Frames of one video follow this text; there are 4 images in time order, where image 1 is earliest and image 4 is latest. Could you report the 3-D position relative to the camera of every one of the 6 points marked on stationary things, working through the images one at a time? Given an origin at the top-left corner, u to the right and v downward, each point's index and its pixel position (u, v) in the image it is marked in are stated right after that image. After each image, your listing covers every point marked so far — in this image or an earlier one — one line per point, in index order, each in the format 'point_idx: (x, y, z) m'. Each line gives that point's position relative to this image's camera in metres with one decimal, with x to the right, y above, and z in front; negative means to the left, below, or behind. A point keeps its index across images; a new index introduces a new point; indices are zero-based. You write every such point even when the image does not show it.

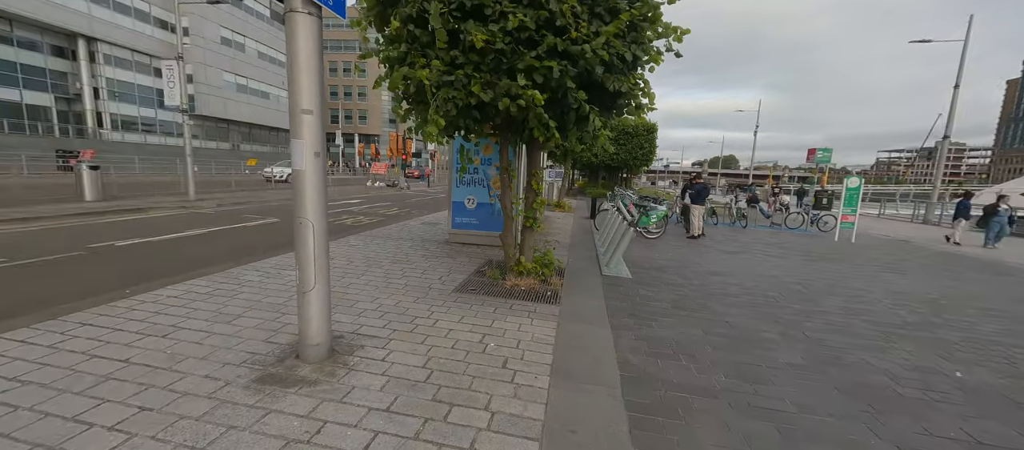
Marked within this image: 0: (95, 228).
0: (-10.0, 0.0, +9.5) m
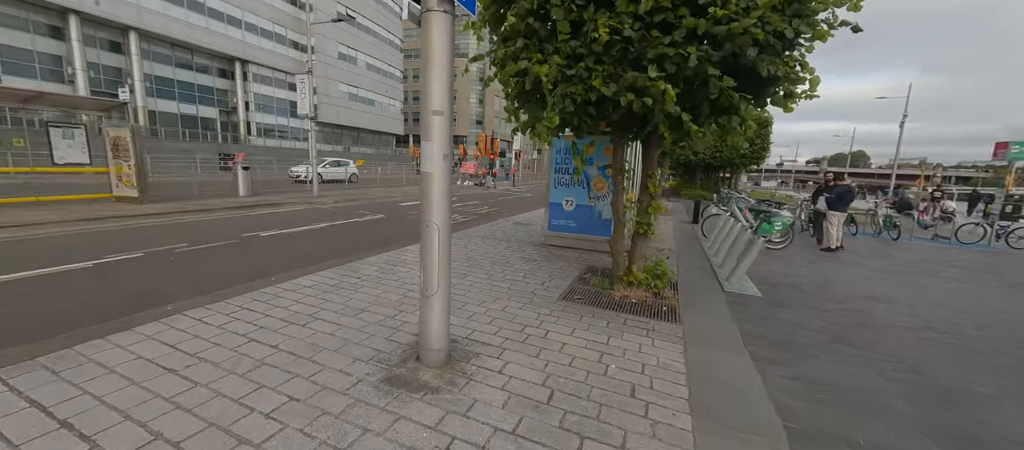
0: (-7.5, +0.2, +11.2) m
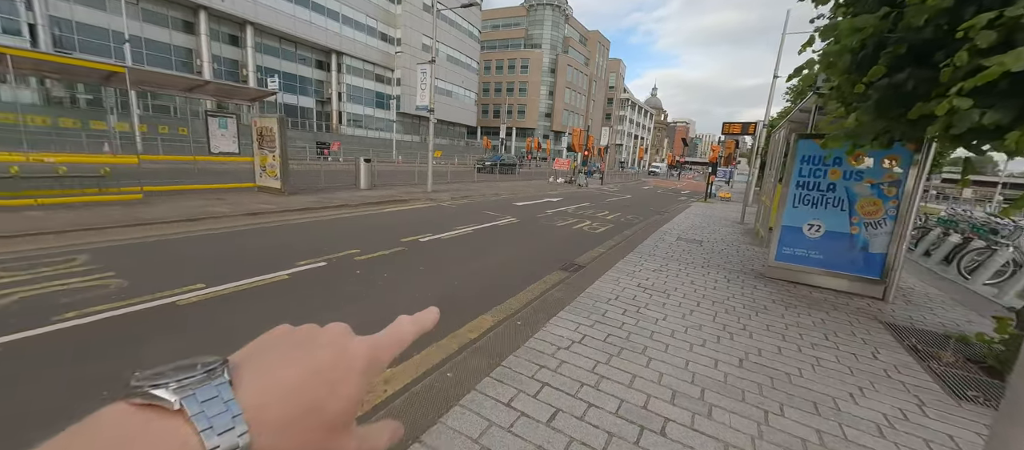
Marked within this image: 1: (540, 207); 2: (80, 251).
0: (-3.3, +0.2, +10.5) m
1: (+1.0, +0.7, +14.6) m
2: (-6.6, -0.4, +6.1) m
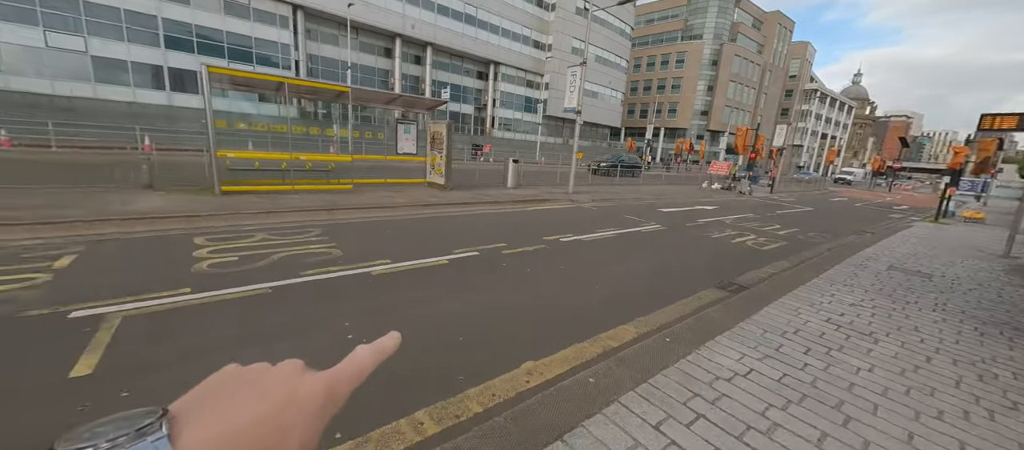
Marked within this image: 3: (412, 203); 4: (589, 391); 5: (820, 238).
0: (+0.4, +0.2, +10.6) m
1: (+5.8, +0.3, +13.1) m
2: (-4.2, -0.1, +7.5) m
3: (-3.0, +0.6, +10.5) m
4: (+0.5, -1.3, +2.7) m
5: (+8.0, -0.3, +10.6) m
